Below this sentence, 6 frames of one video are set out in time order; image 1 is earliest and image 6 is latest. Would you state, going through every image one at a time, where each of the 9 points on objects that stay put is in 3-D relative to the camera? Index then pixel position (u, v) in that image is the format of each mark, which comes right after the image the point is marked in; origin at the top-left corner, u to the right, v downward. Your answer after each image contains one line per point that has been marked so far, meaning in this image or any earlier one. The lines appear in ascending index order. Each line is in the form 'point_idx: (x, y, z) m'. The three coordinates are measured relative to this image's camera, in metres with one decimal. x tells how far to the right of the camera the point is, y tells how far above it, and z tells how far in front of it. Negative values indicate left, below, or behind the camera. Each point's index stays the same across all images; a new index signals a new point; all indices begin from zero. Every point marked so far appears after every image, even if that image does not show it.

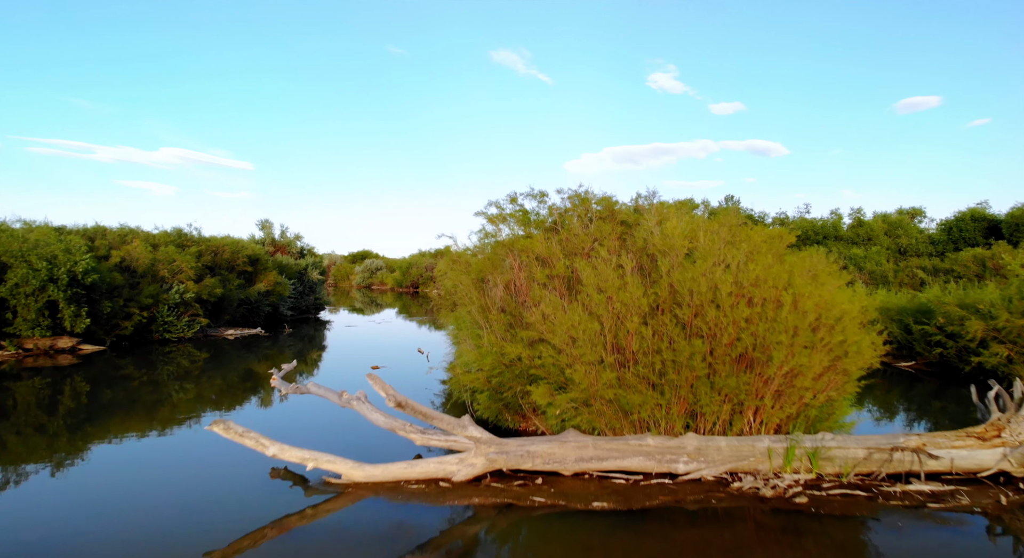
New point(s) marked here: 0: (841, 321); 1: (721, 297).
0: (+4.2, -0.5, +7.3) m
1: (+2.6, -0.2, +7.0) m
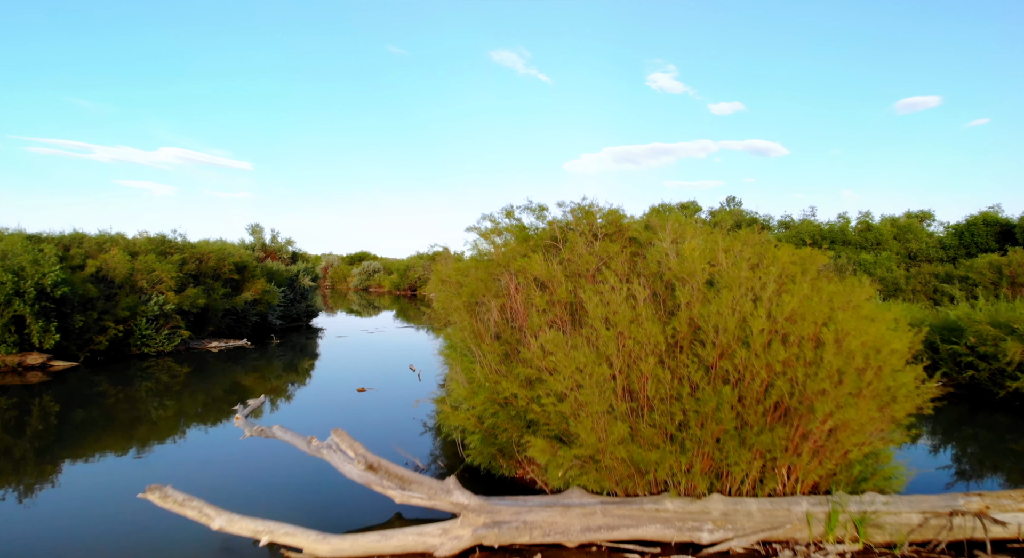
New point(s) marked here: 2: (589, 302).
0: (+4.2, -0.9, +6.2) m
1: (+2.5, -0.6, +6.0) m
2: (+0.9, -0.3, +6.8) m
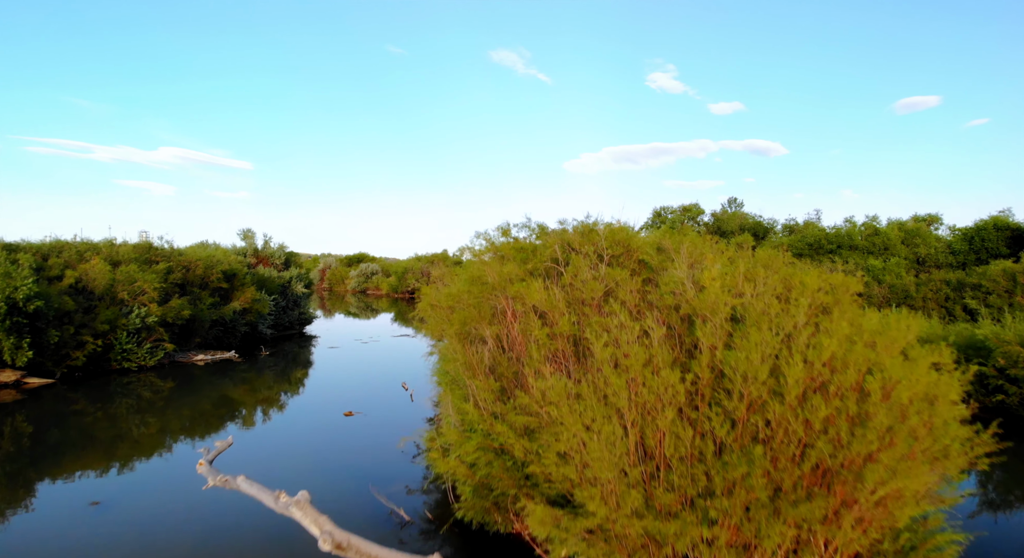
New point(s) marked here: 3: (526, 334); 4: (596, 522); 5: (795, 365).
0: (+4.1, -1.3, +5.4) m
1: (+2.5, -1.0, +5.1) m
2: (+0.9, -0.7, +5.9) m
3: (+0.2, -0.7, +7.4) m
4: (+0.8, -2.3, +5.3) m
5: (+2.6, -0.8, +5.1) m
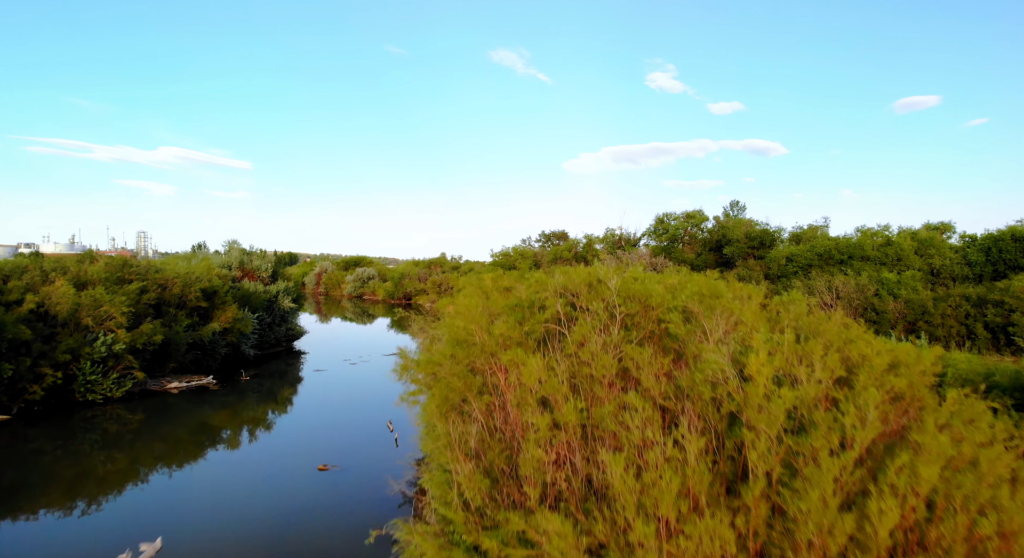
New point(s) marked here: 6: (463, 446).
0: (+4.0, -2.0, +4.0) m
1: (+2.4, -1.7, +3.7) m
2: (+0.8, -1.4, +4.6) m
3: (+0.1, -1.5, +6.0) m
4: (+0.7, -3.0, +3.9) m
5: (+2.5, -1.5, +3.8) m
6: (-0.5, -1.9, +6.3) m
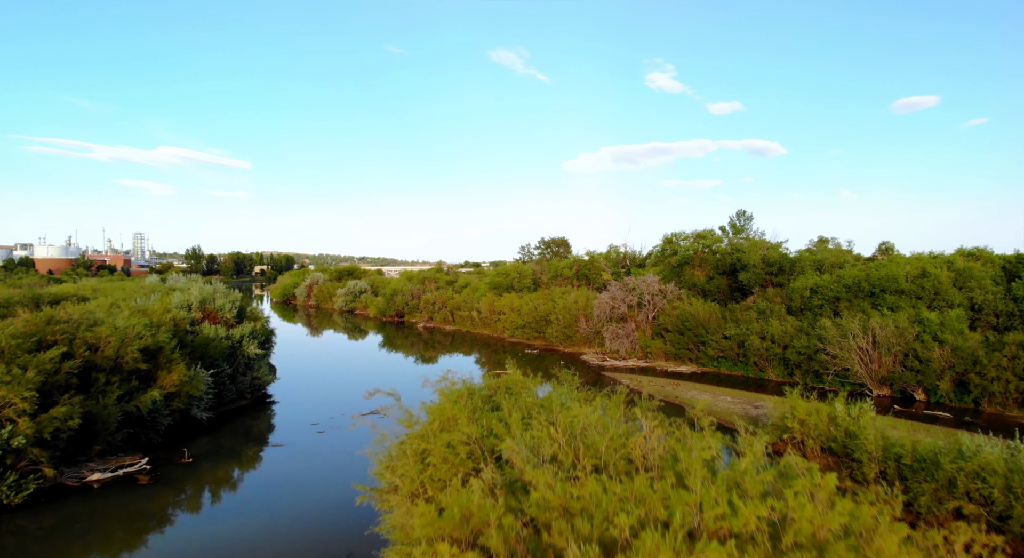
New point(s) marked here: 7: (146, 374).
0: (+3.9, -3.9, +0.8) m
1: (+2.2, -3.6, +0.5) m
2: (+0.6, -3.3, +1.3) m
3: (-0.1, -3.4, +2.7) m
4: (+0.5, -4.9, +0.6) m
5: (+2.3, -3.4, +0.5) m
6: (-0.7, -3.8, +3.1) m
7: (-12.4, -3.2, +19.2) m
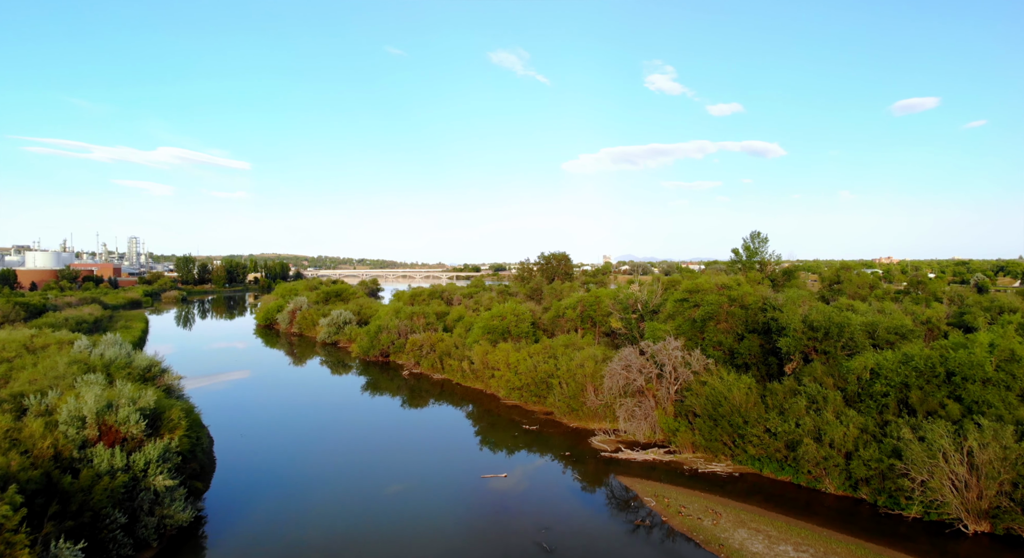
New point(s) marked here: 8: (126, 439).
0: (+3.6, -7.6, -5.1) m
1: (+2.0, -7.2, -5.4) m
2: (+0.4, -6.9, -4.6) m
3: (-0.3, -7.0, -3.2) m
4: (+0.3, -8.5, -5.3) m
5: (+2.1, -7.1, -5.4) m
6: (-1.0, -7.4, -2.8) m
7: (-12.7, -6.8, +13.3) m
8: (-13.3, -5.5, +19.5) m
